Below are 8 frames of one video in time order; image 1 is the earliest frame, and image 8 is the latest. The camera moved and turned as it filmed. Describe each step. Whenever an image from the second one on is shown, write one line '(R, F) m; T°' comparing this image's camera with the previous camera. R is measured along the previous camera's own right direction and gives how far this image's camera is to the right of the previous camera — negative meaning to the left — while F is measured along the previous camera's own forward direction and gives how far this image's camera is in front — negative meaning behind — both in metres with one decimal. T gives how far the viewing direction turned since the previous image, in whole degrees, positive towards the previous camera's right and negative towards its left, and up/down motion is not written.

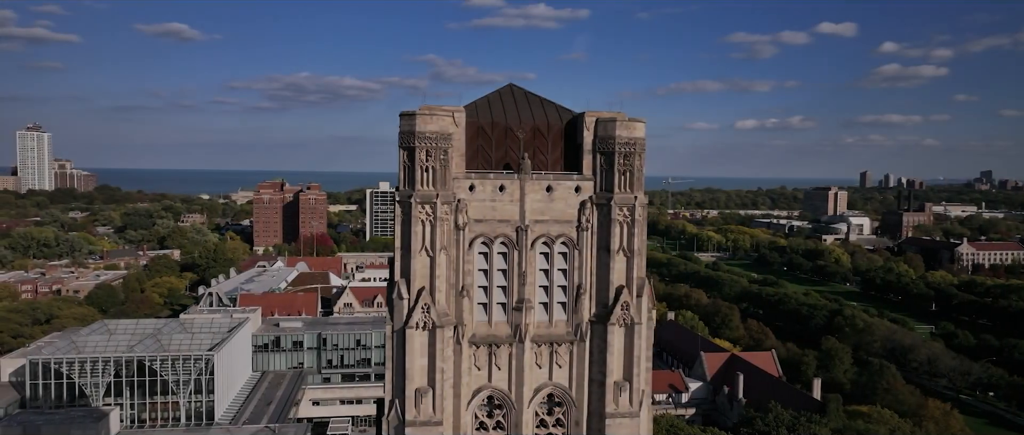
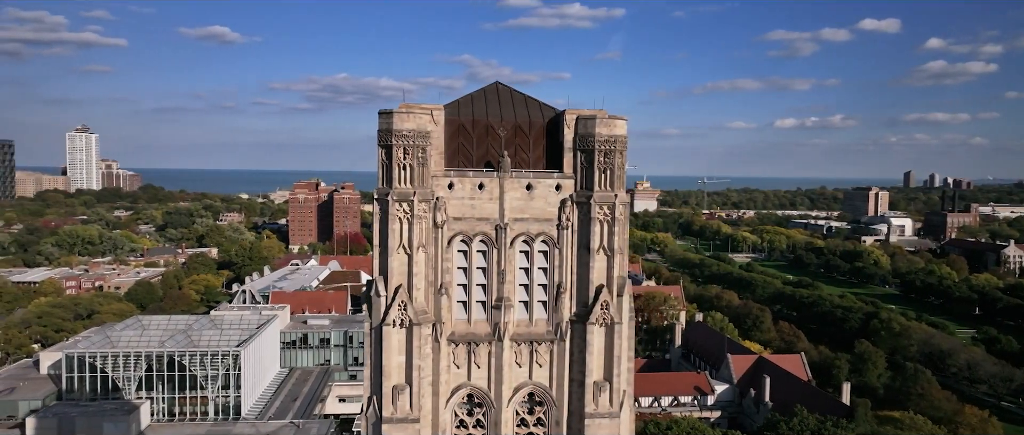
(+0.9, +0.1) m; -3°
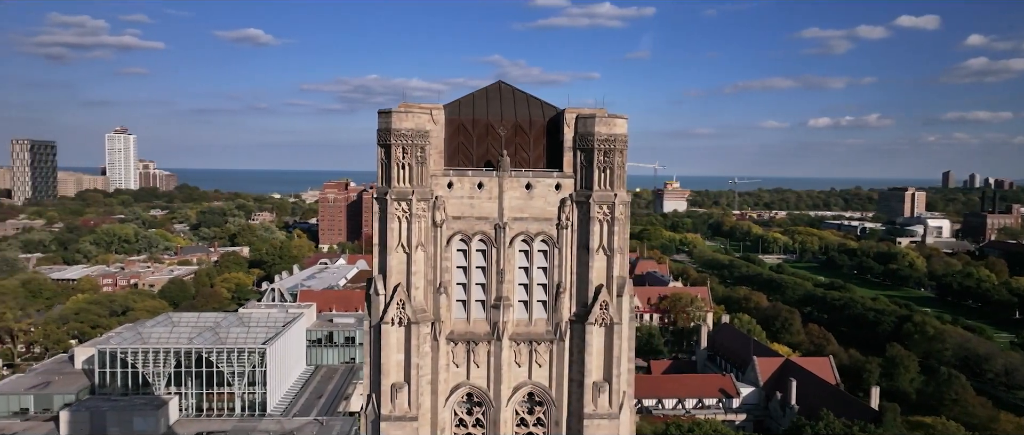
(+0.5, 0.0) m; -2°
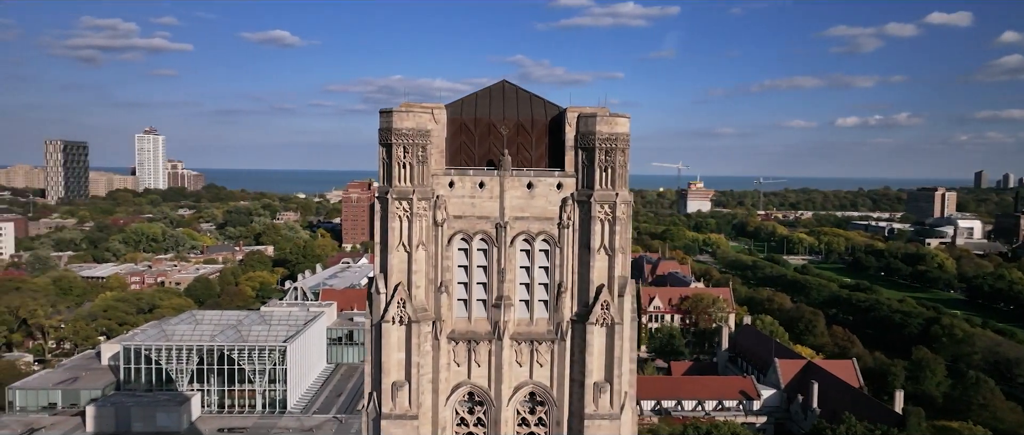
(+0.4, 0.0) m; -2°
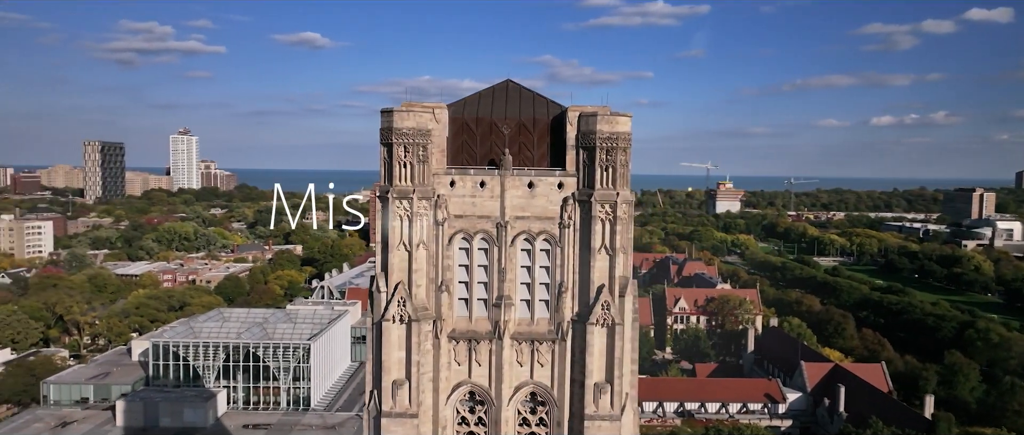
(+0.5, 0.0) m; -2°
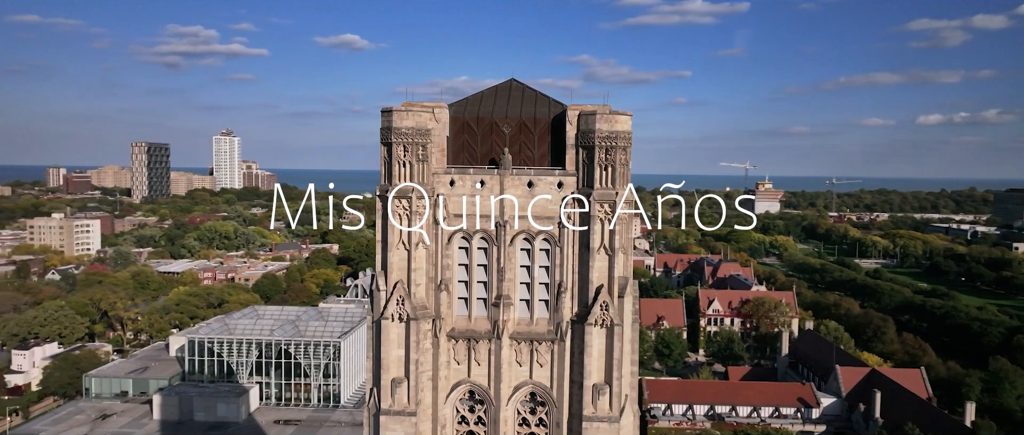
(+0.6, 0.0) m; -3°
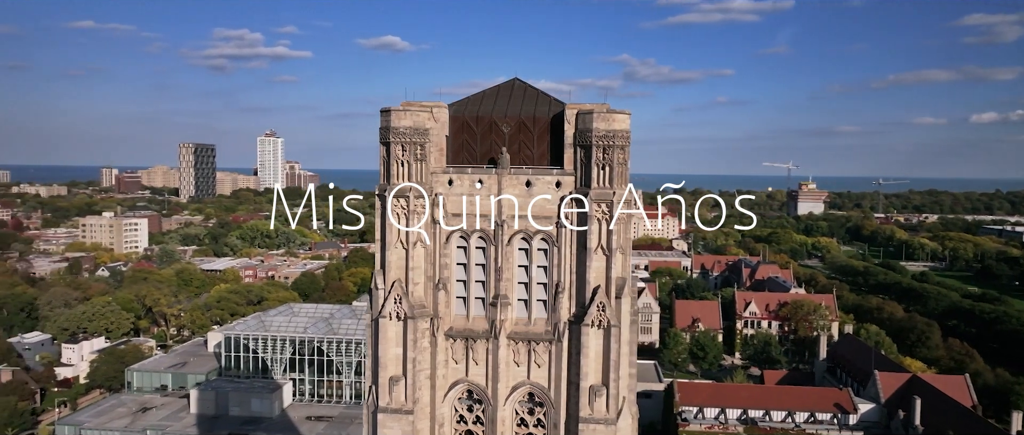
(+0.7, +0.1) m; -3°
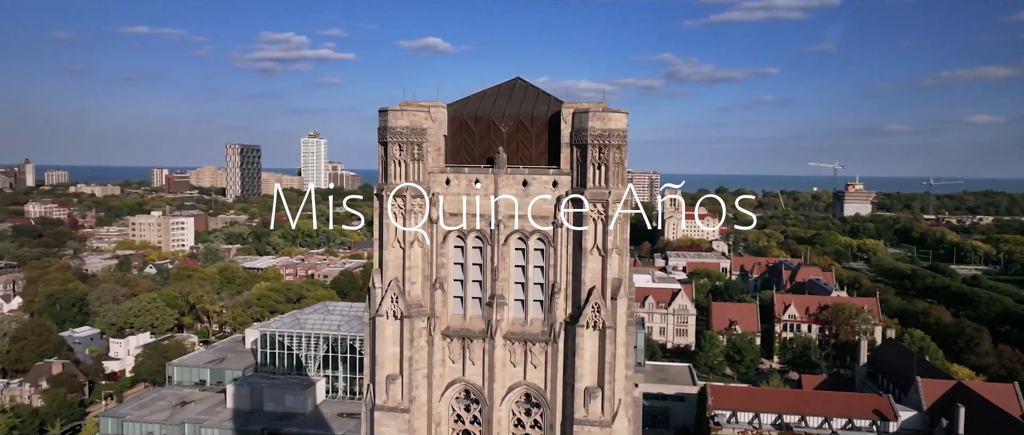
(+0.7, +0.1) m; -3°
